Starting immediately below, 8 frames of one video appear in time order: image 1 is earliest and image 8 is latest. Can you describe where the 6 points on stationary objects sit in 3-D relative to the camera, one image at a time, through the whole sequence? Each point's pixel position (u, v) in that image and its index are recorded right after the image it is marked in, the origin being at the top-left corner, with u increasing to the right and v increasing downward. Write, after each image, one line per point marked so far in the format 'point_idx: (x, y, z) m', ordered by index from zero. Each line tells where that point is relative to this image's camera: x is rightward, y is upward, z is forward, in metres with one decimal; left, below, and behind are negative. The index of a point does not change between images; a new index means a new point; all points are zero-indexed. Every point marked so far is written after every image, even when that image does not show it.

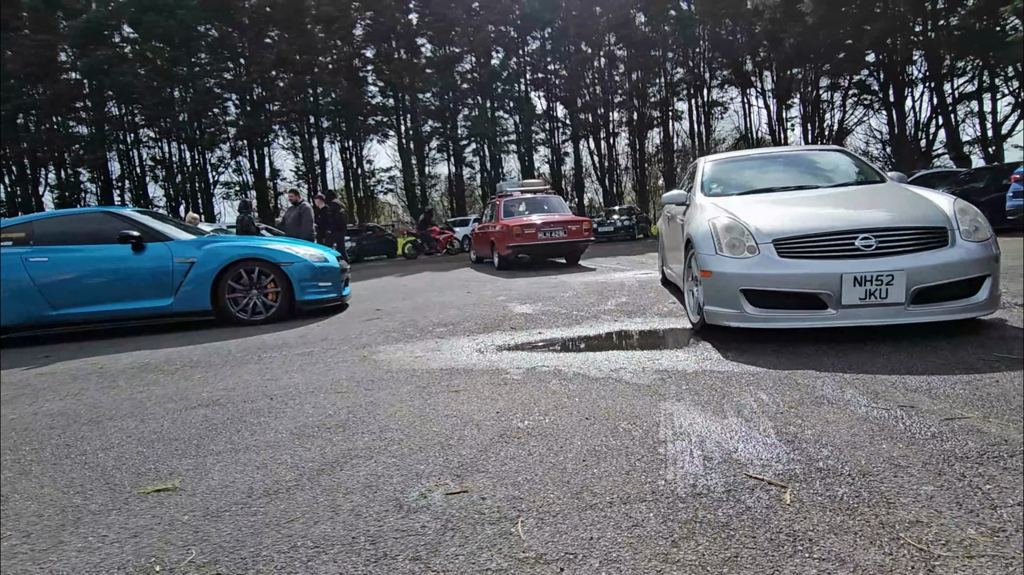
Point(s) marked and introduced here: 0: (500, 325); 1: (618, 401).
0: (-0.1, -0.4, +5.7) m
1: (+0.5, -0.6, +3.1) m
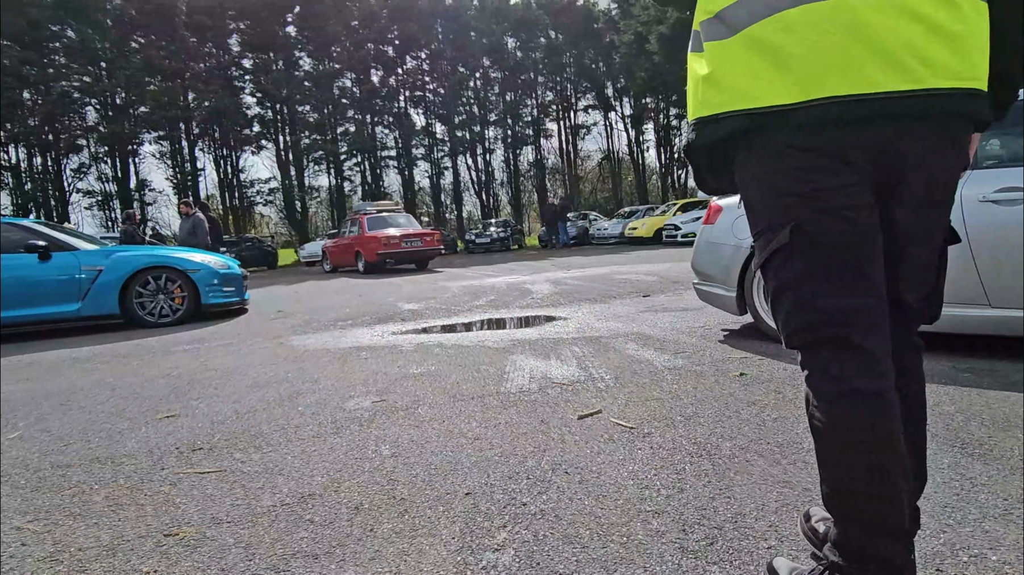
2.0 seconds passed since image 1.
0: (-1.4, -0.3, +7.0) m
1: (-0.2, -0.5, +4.5) m
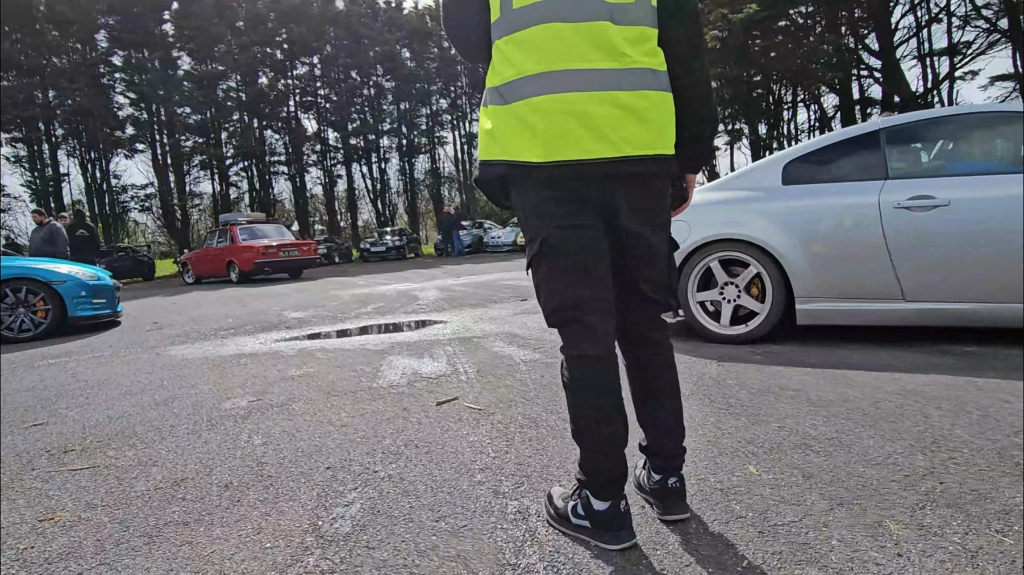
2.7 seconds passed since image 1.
0: (-2.7, -0.4, +7.1) m
1: (-1.2, -0.5, +4.8) m
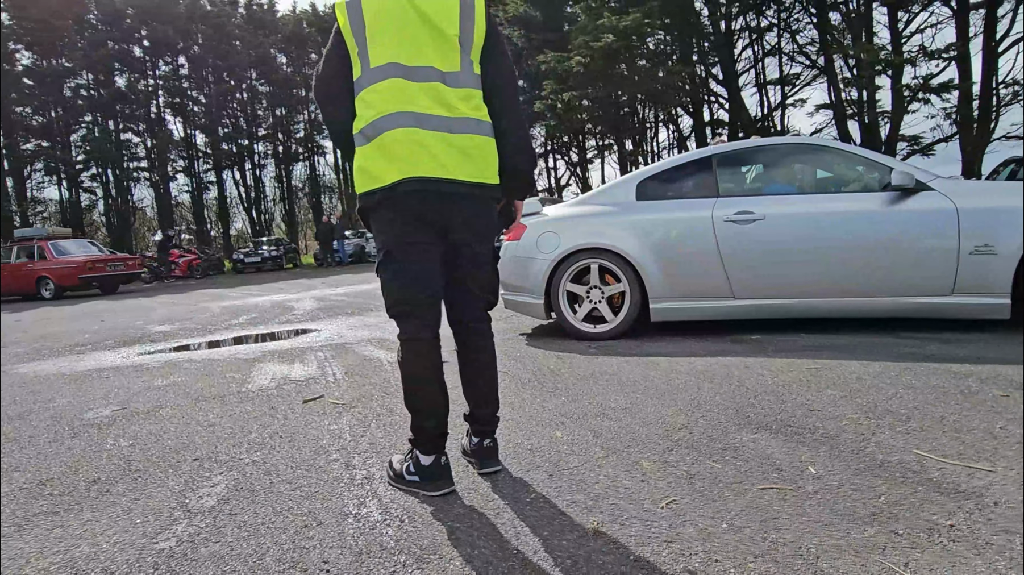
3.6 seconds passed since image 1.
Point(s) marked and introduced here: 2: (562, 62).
0: (-4.2, -0.6, +6.9) m
1: (-2.3, -0.6, +5.0) m
2: (+1.6, +7.1, +19.2) m
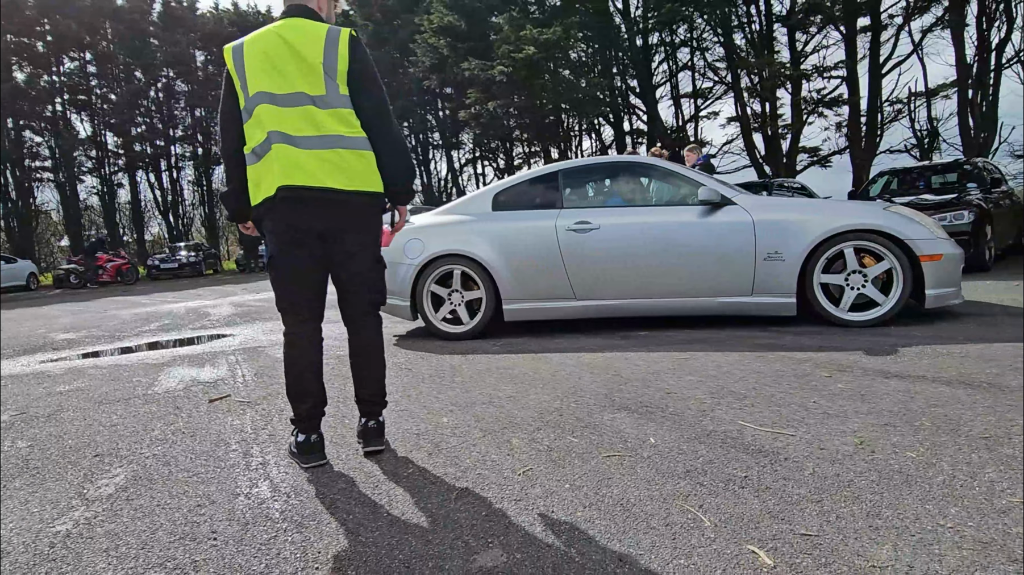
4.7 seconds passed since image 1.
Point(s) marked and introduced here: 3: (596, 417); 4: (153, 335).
0: (-5.1, -0.7, +6.7) m
1: (-3.0, -0.7, +5.0) m
2: (-0.8, +6.9, +19.6) m
3: (+0.4, -0.6, +2.9) m
4: (-4.2, -0.6, +7.3) m
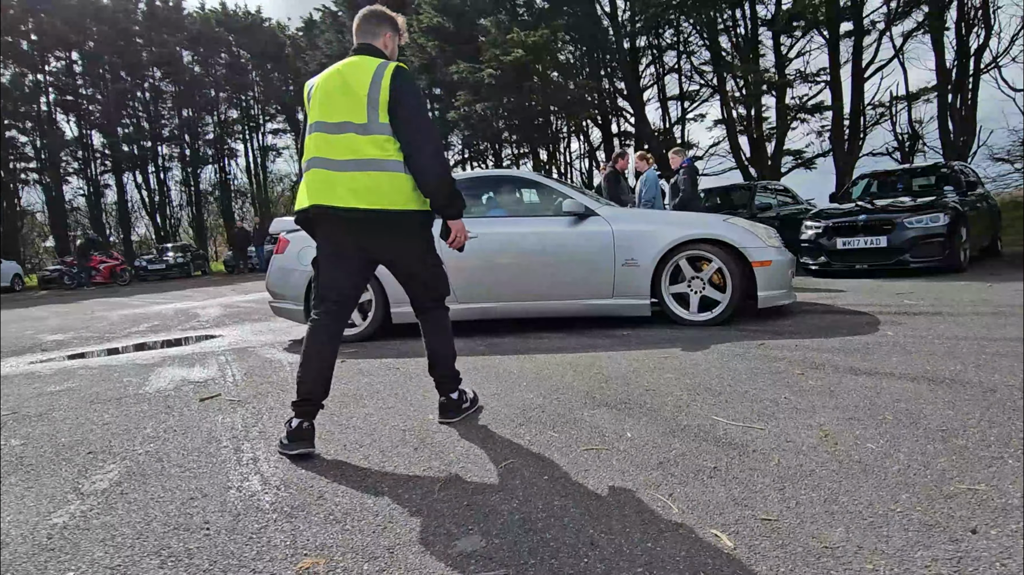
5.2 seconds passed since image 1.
0: (-5.3, -0.7, +6.7) m
1: (-3.2, -0.7, +5.0) m
2: (-1.2, +6.9, +19.7) m
3: (+0.3, -0.6, +3.0) m
4: (-4.4, -0.6, +7.3) m
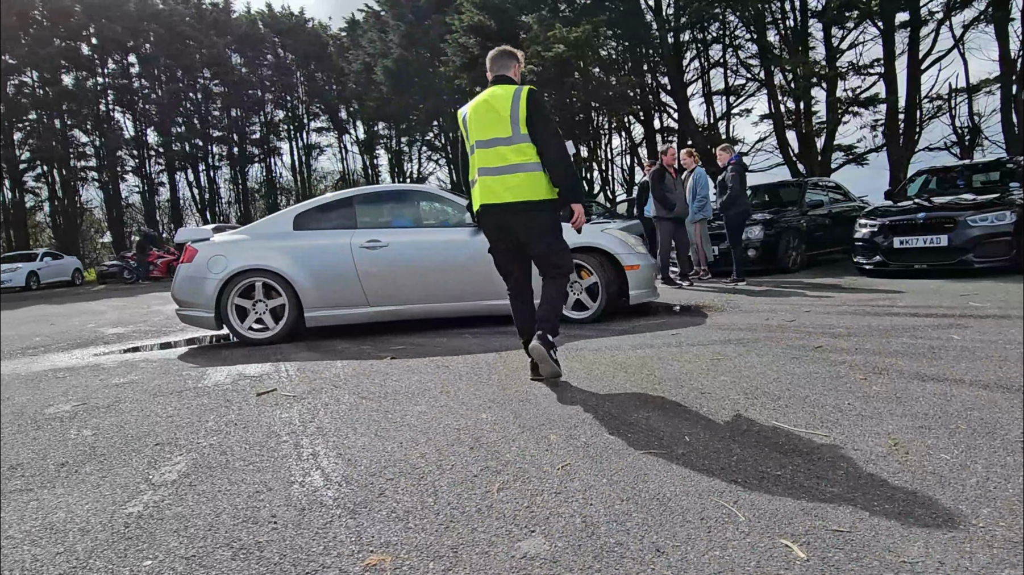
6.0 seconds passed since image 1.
0: (-4.8, -0.6, +7.0) m
1: (-2.8, -0.7, +5.2) m
2: (+0.2, +7.0, +19.7) m
3: (+0.6, -0.6, +2.9) m
4: (-3.9, -0.5, +7.5) m
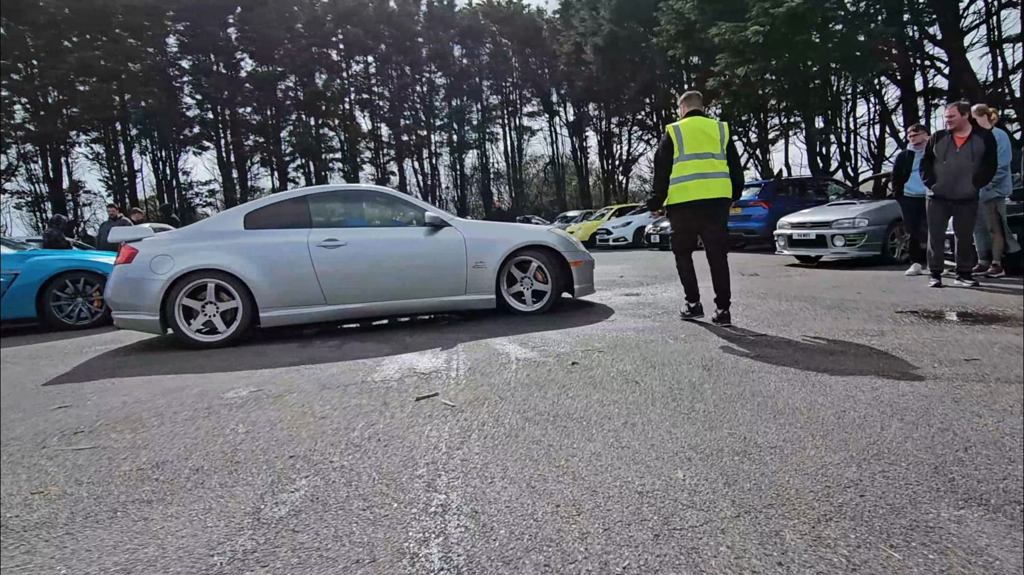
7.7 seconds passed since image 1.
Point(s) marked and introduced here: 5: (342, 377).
0: (-2.5, -0.4, +7.4) m
1: (-1.2, -0.5, +5.0) m
2: (+6.5, +7.3, +17.5) m
3: (+1.2, -0.7, +1.8) m
4: (-1.5, -0.3, +7.6) m
5: (-1.1, -0.6, +4.1) m
